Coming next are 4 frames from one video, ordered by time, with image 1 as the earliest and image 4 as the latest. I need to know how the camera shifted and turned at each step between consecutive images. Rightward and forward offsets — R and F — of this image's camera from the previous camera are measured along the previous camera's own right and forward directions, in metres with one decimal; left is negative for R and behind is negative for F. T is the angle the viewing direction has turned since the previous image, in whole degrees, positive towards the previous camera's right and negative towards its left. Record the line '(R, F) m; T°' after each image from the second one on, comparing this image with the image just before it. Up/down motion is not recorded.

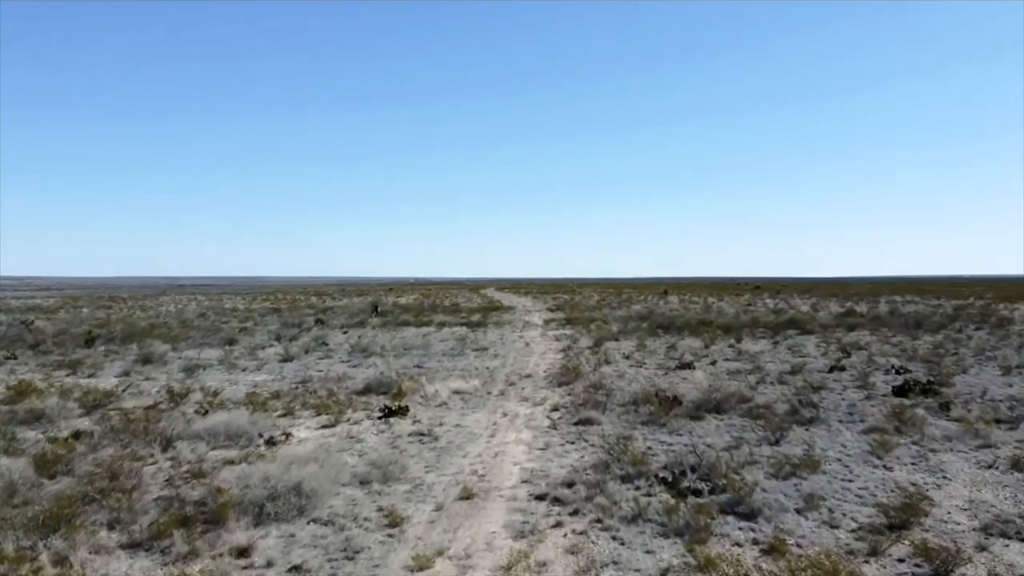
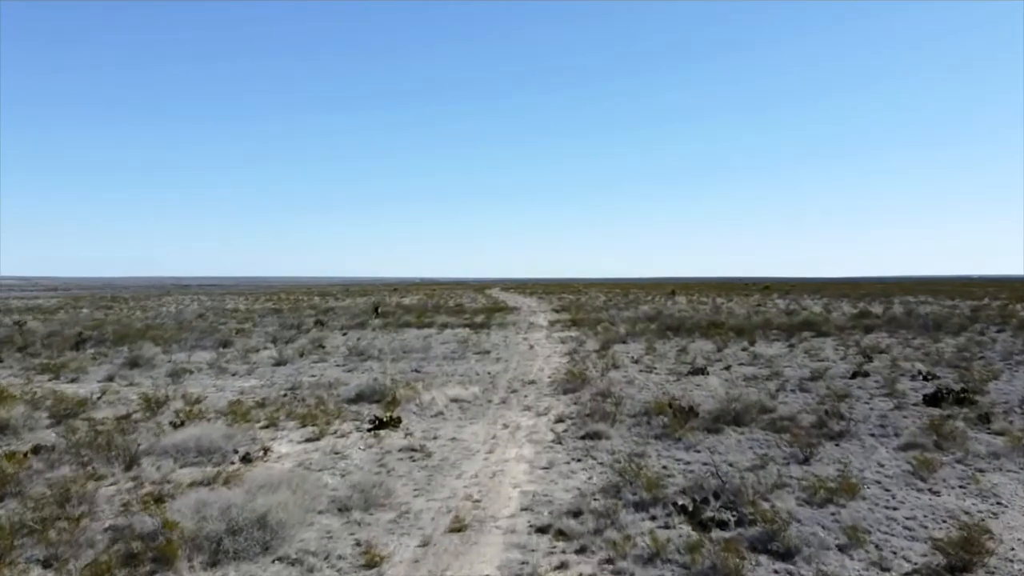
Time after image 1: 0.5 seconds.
(+0.1, +1.3) m; -1°
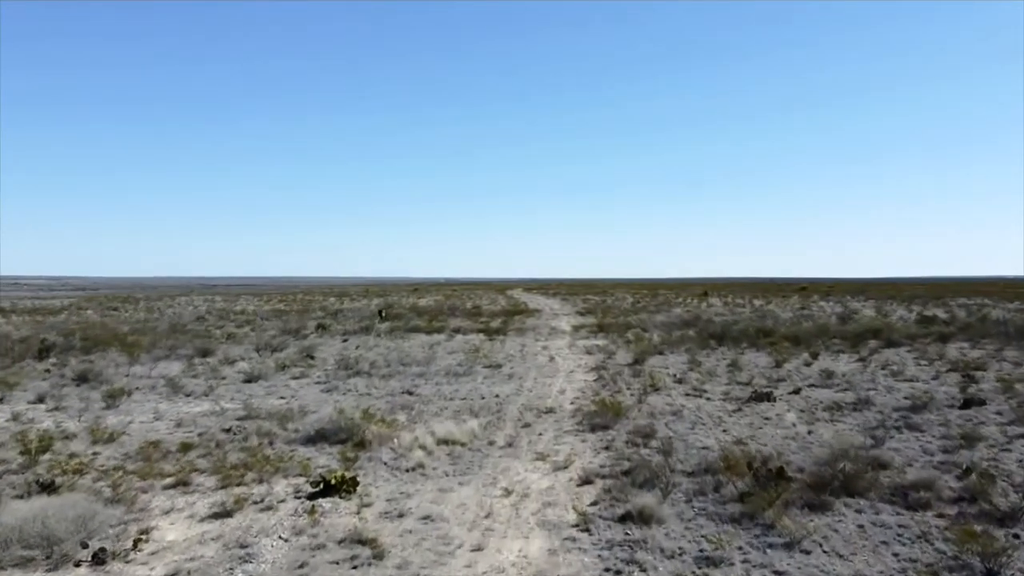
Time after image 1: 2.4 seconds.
(+0.3, +4.6) m; -2°
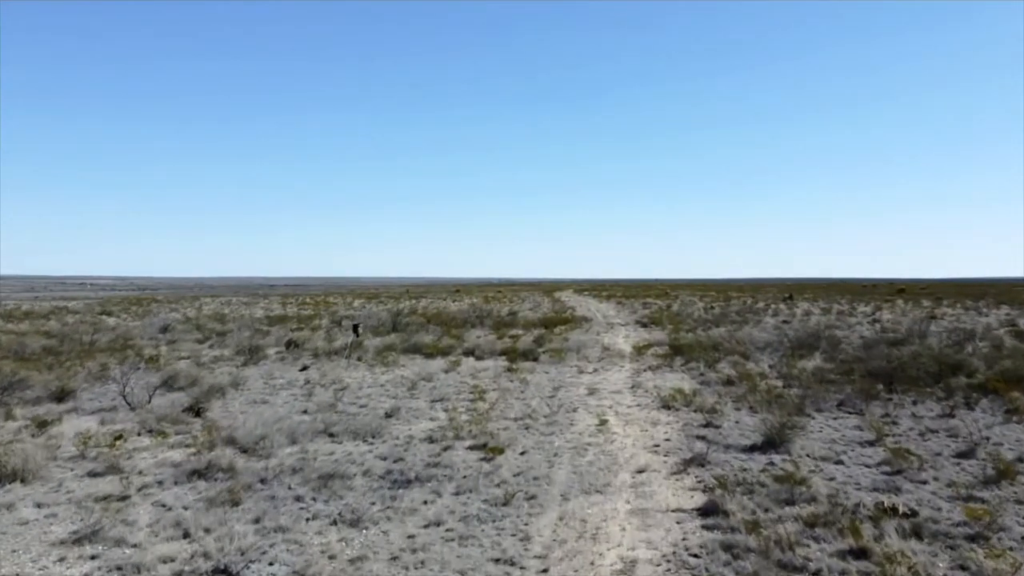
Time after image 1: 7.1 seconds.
(+0.9, +11.8) m; -5°
